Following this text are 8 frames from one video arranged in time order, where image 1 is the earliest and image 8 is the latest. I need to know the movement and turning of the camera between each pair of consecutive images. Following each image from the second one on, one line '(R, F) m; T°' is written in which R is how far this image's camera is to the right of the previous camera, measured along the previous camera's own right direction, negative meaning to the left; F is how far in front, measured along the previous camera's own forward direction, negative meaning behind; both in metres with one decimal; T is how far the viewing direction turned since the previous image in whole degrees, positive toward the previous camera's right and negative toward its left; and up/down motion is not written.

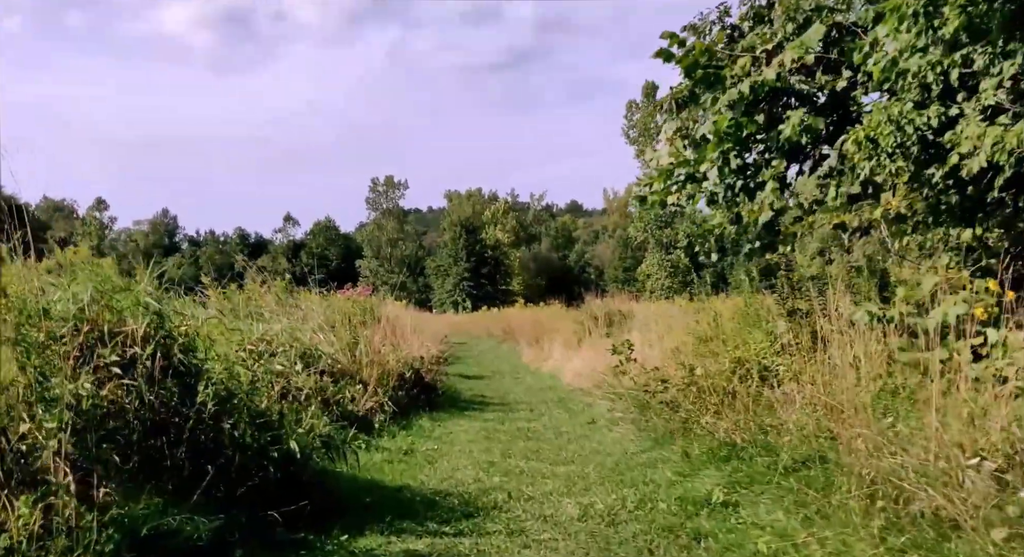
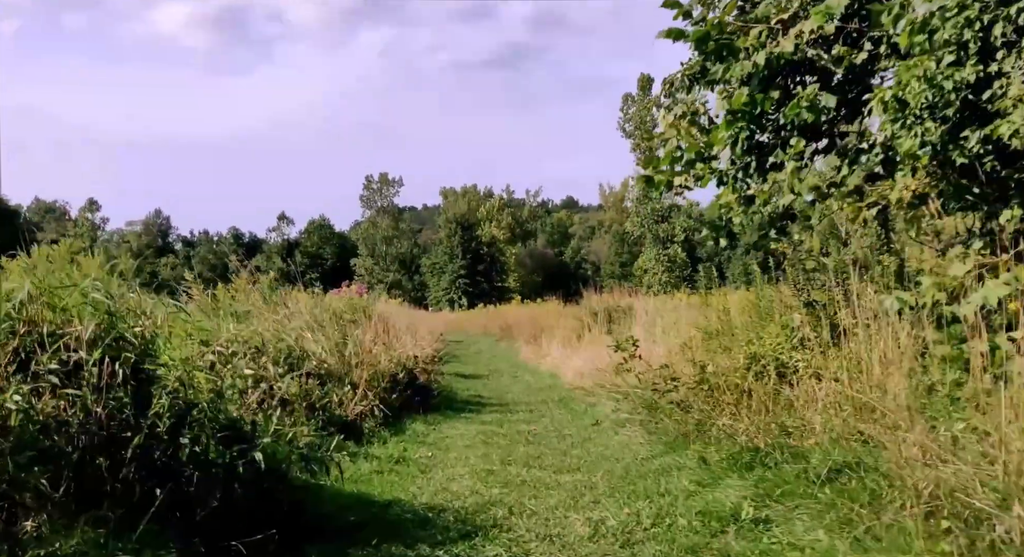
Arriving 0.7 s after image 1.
(0.0, +0.6) m; 0°
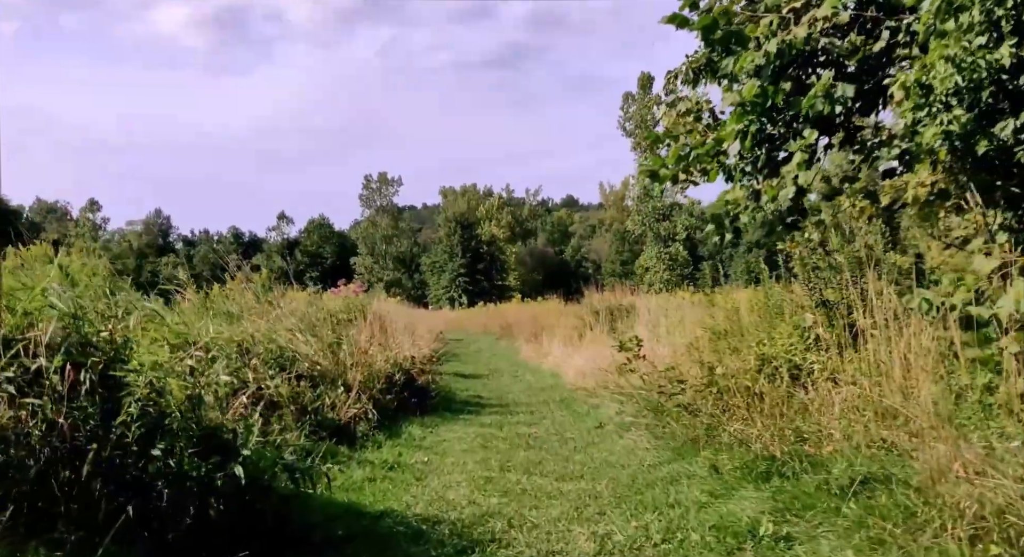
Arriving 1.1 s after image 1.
(0.0, +0.4) m; 0°
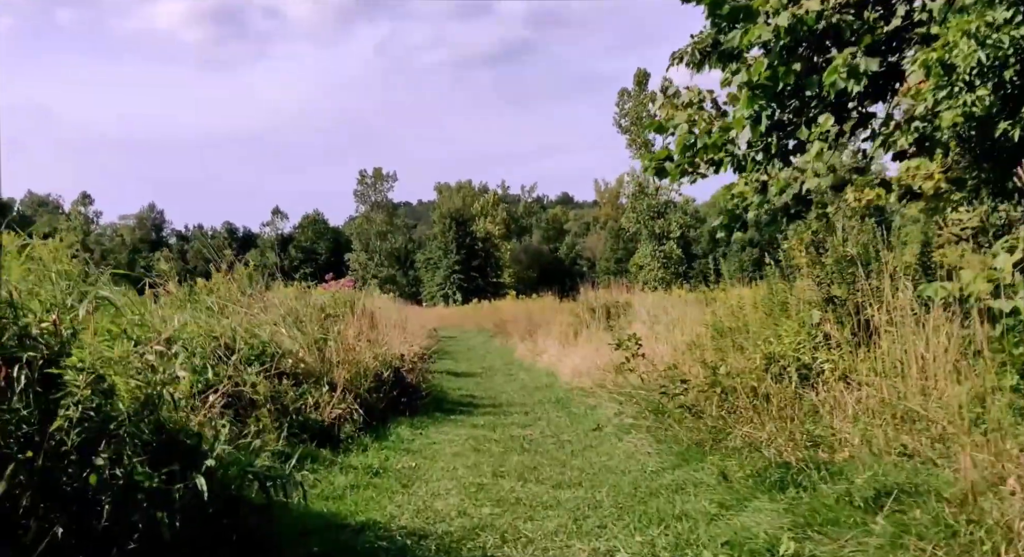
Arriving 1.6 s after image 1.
(0.0, +0.4) m; 0°
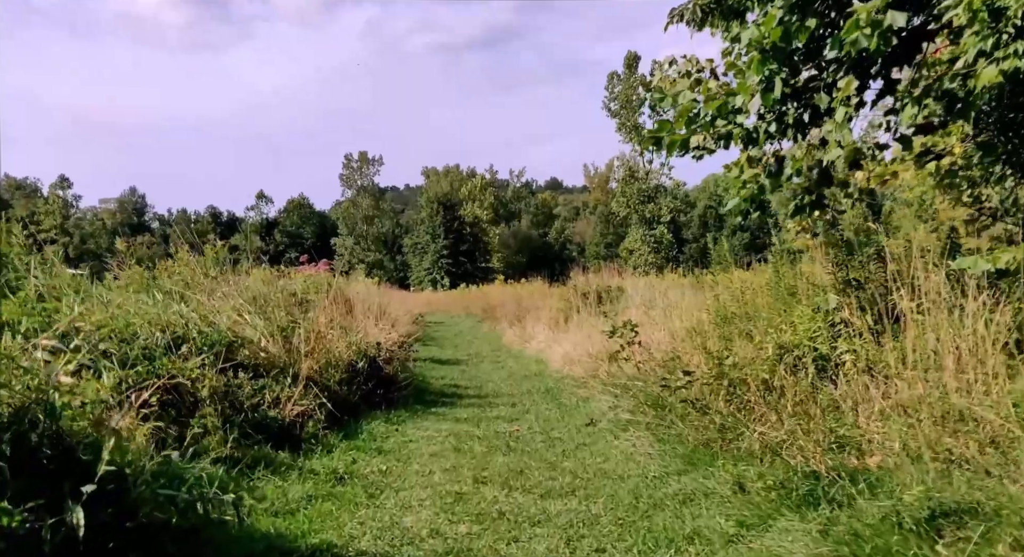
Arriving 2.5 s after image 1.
(0.0, +0.8) m; +1°
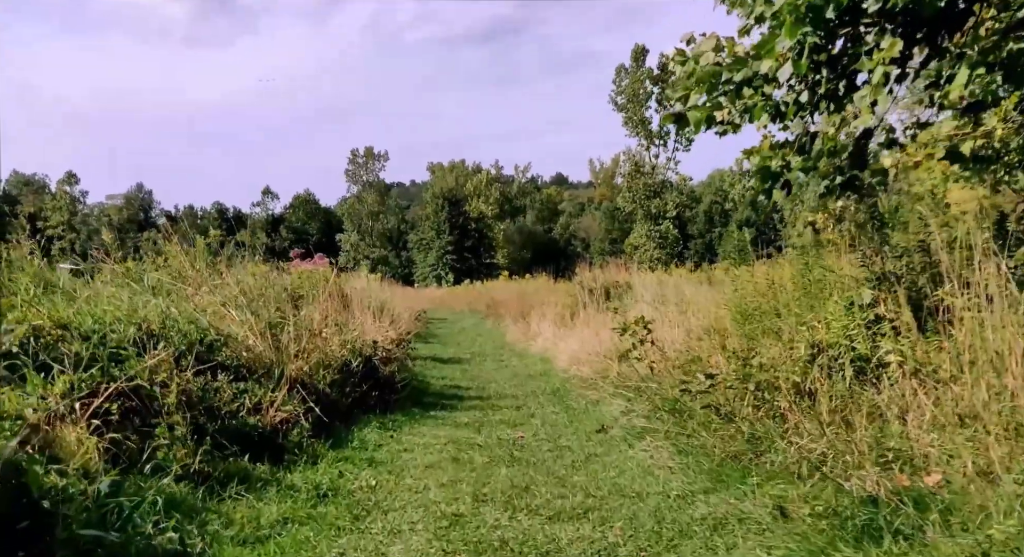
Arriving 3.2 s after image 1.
(0.0, +0.7) m; 0°
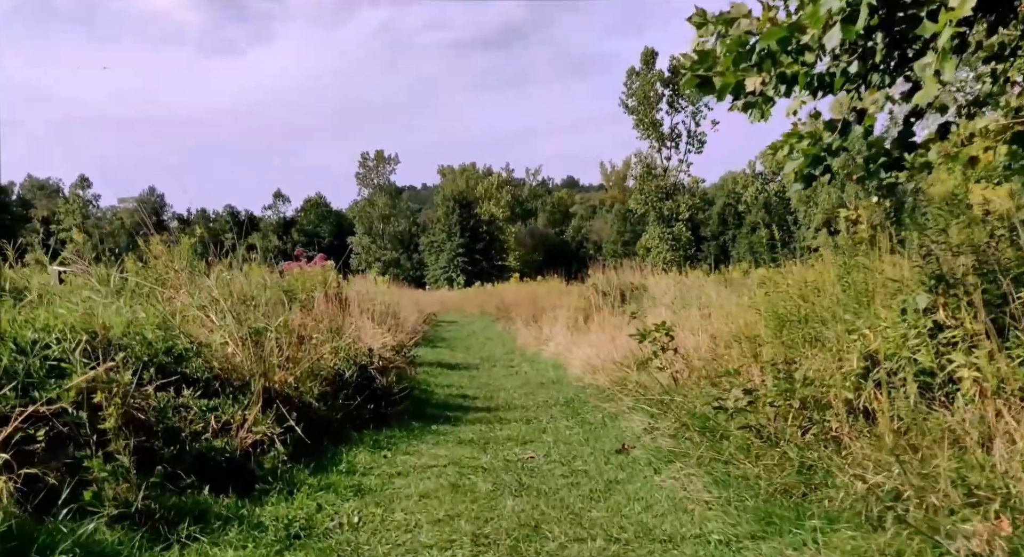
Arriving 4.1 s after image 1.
(0.0, +0.9) m; -1°
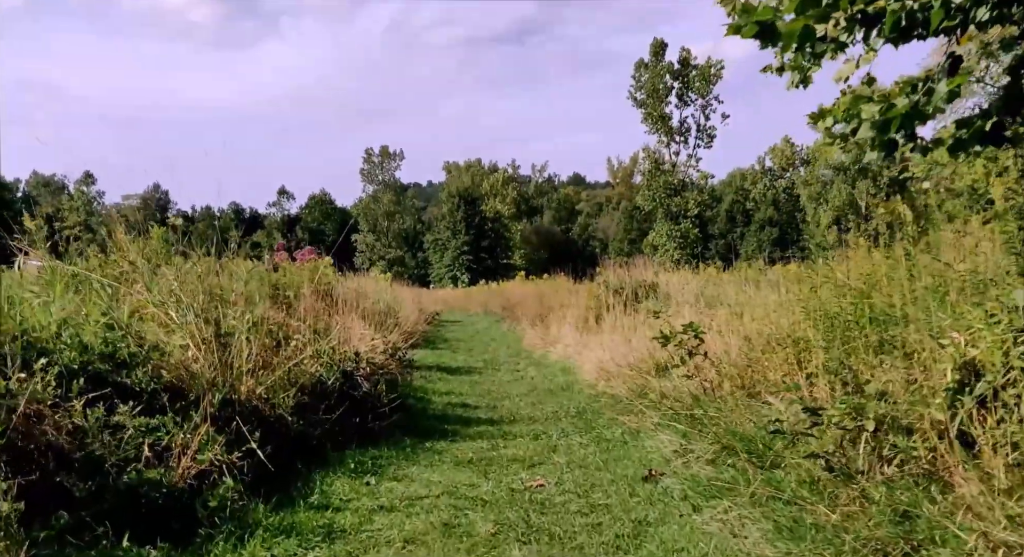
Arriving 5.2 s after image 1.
(0.0, +1.1) m; 0°
